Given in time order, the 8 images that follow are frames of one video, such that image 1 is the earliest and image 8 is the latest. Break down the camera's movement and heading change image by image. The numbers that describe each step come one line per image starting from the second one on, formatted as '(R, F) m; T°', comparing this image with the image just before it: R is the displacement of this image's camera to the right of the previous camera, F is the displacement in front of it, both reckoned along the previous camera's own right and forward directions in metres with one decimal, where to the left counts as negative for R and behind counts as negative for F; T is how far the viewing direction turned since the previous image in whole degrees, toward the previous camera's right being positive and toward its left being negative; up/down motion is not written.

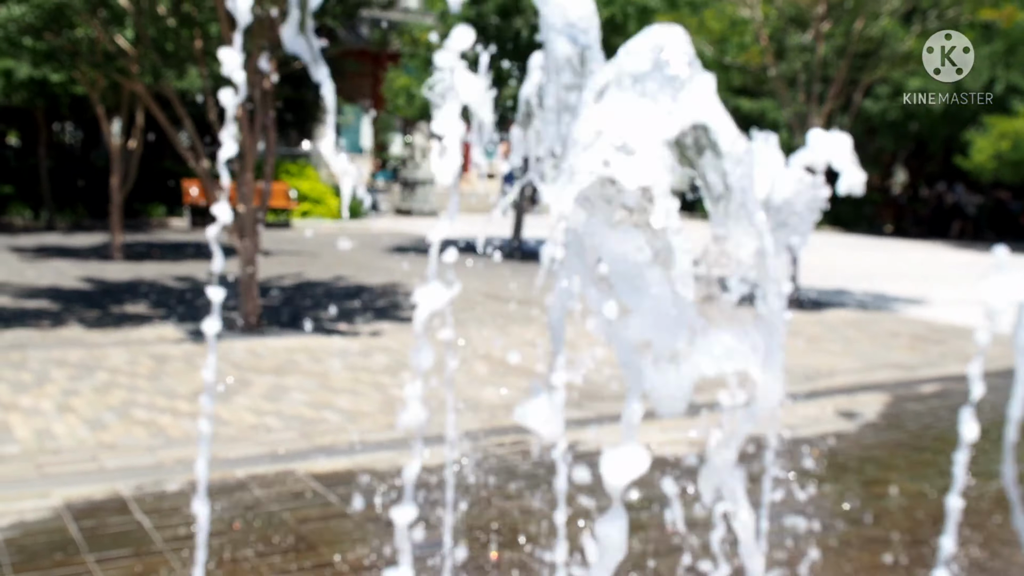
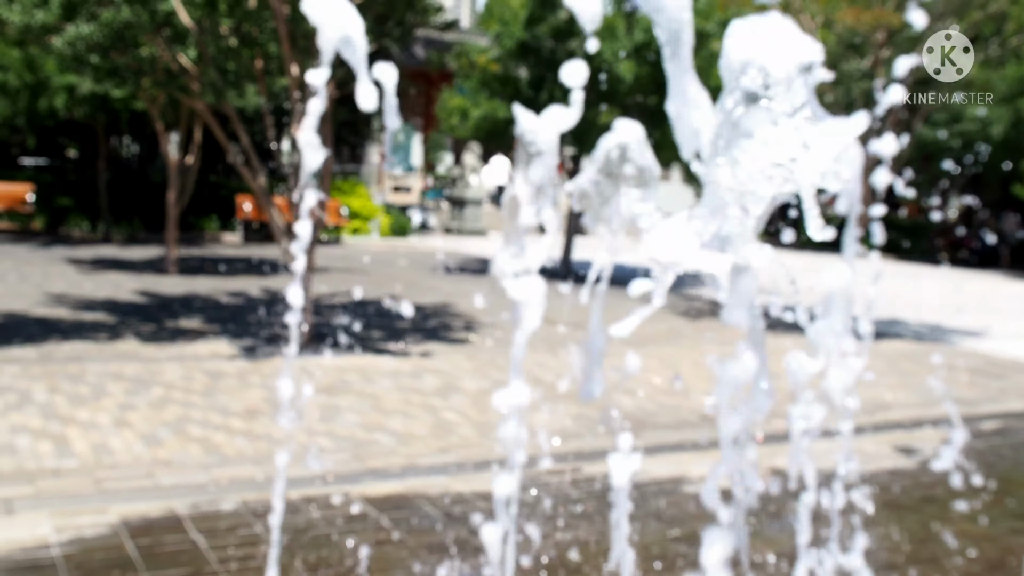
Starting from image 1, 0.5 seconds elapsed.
(-0.1, 0.0) m; -2°
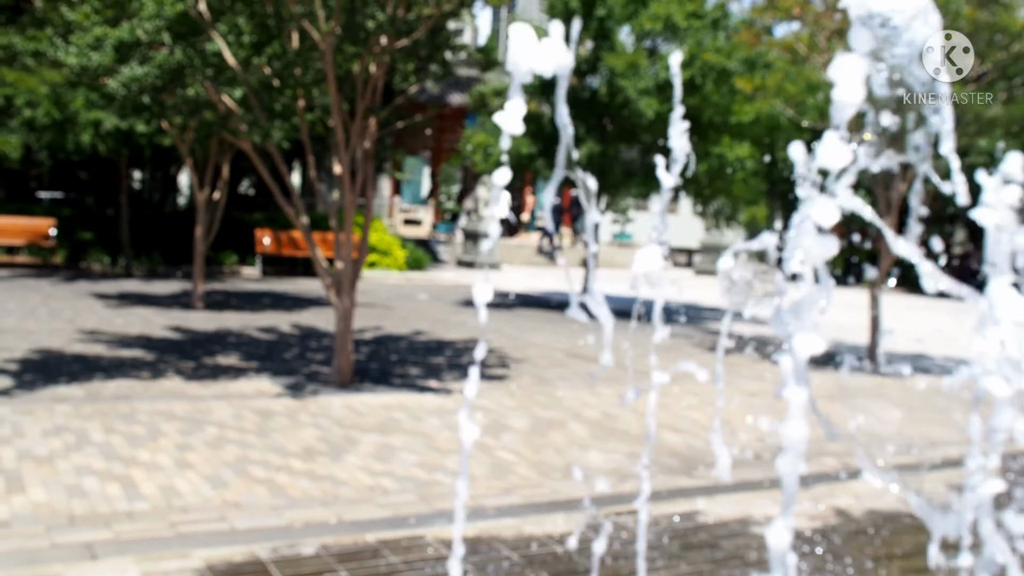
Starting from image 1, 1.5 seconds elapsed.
(-0.4, 0.0) m; 0°
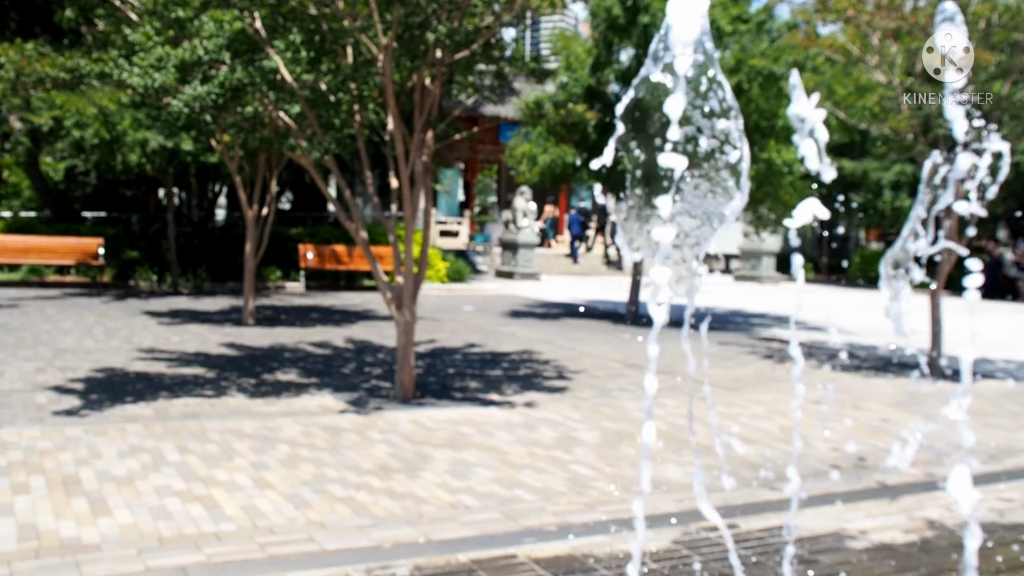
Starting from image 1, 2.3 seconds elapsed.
(-0.3, +0.1) m; -2°
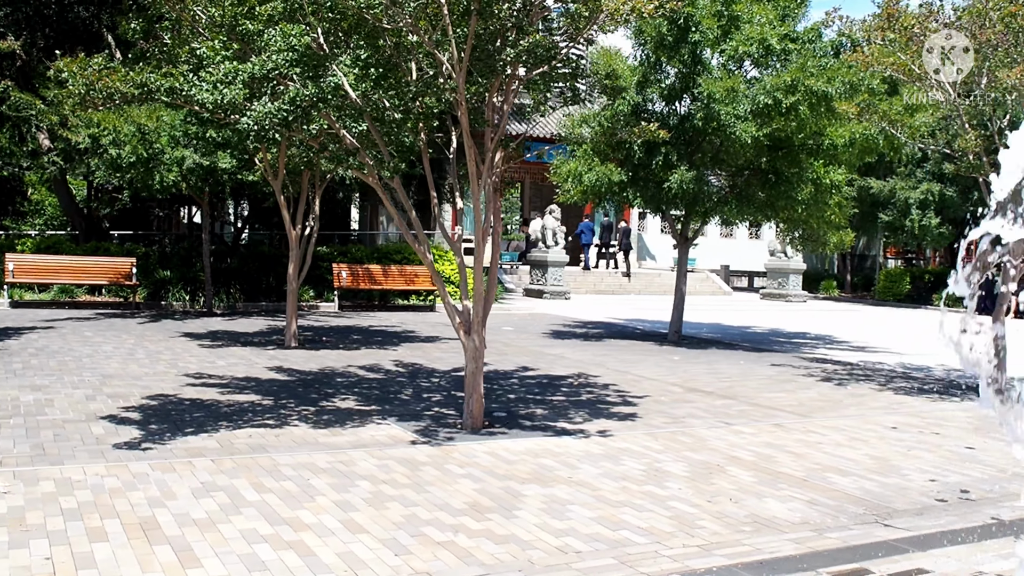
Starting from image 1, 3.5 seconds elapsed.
(-0.5, +0.4) m; -1°
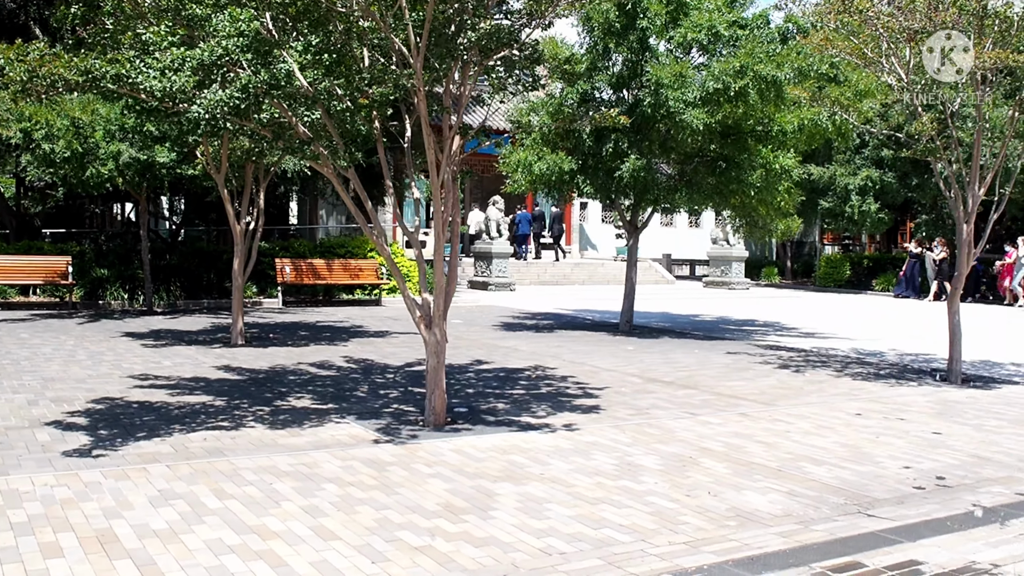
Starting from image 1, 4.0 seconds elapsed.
(-0.2, +0.2) m; +3°
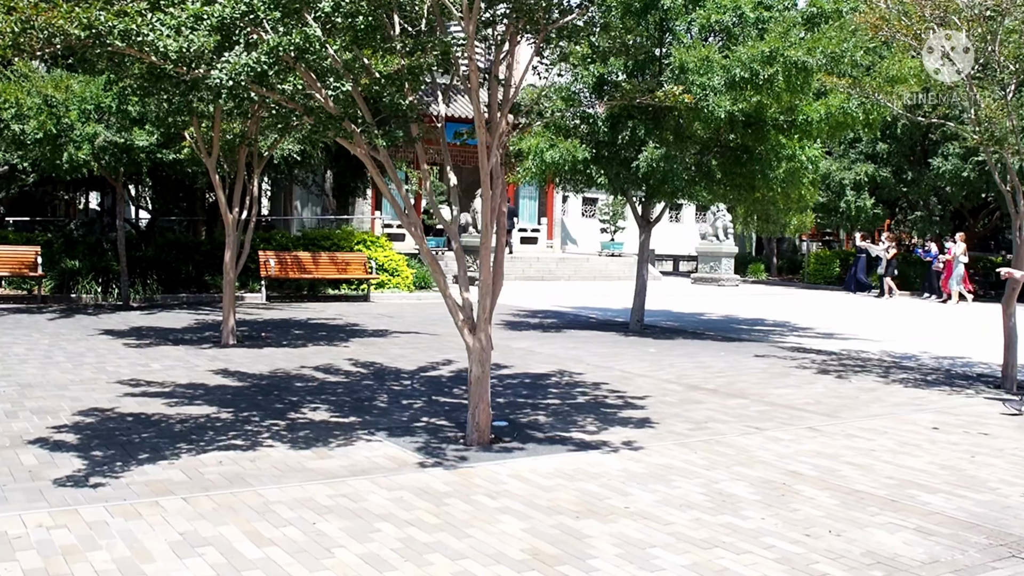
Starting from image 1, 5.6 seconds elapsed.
(-0.7, +1.1) m; +2°
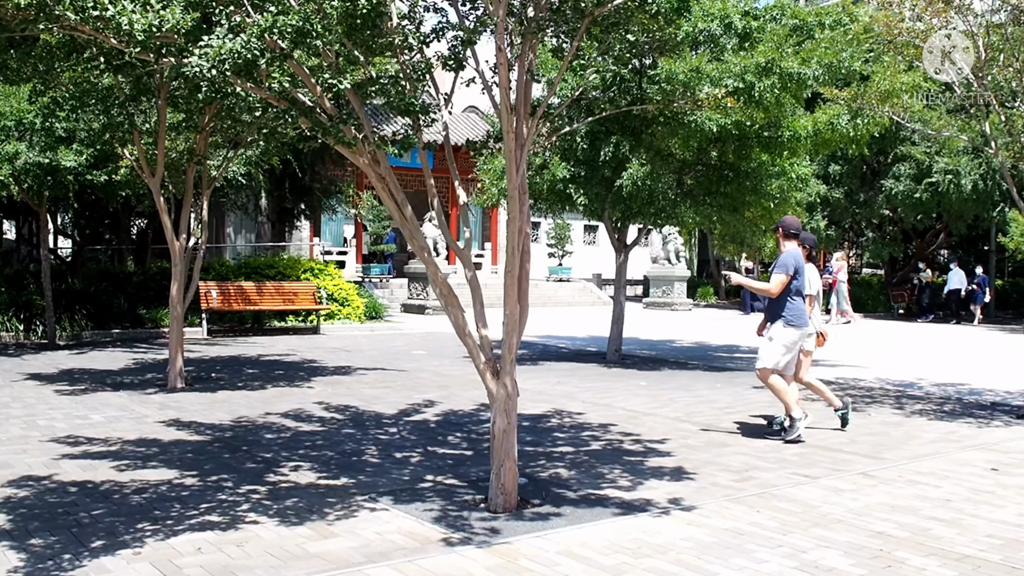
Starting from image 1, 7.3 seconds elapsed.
(-0.6, +1.2) m; +4°
